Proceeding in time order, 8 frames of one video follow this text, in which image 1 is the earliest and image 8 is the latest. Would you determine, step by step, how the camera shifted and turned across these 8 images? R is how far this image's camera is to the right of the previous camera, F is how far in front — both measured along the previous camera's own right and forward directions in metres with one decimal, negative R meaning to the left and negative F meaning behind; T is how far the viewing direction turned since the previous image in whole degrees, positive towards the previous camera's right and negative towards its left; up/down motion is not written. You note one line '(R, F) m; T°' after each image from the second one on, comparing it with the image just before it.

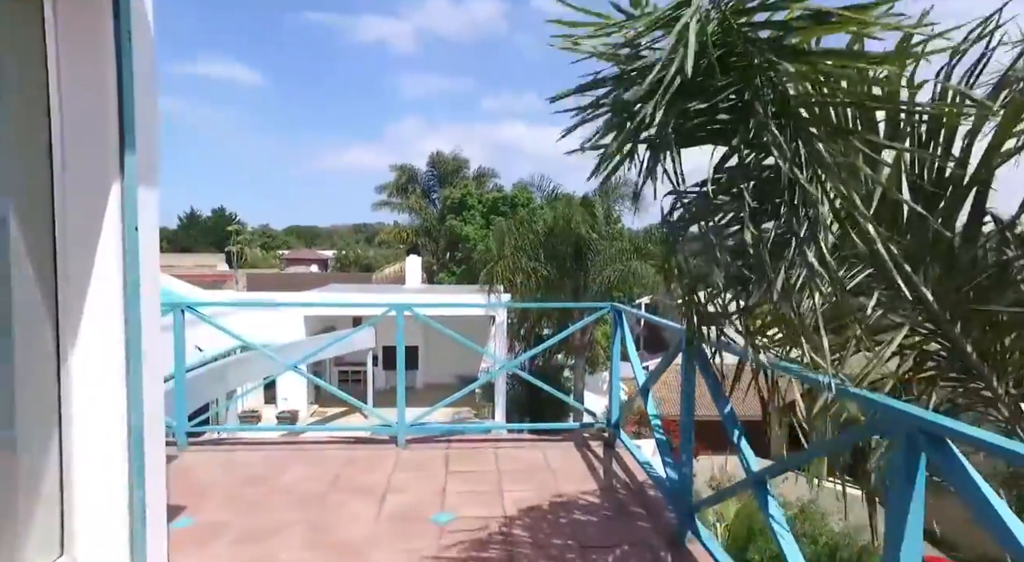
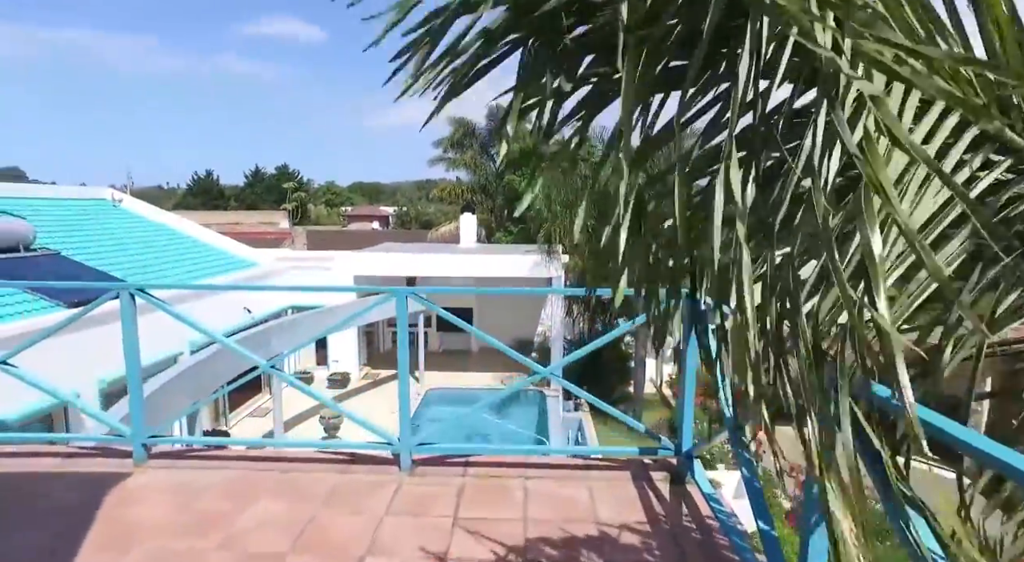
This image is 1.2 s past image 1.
(+0.2, +1.3) m; -6°
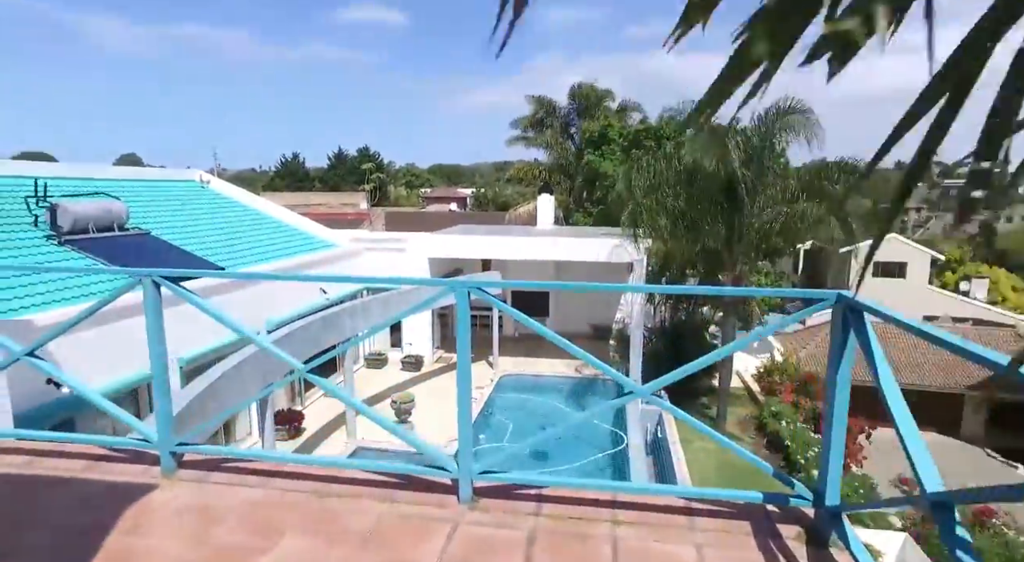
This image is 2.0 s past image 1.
(-0.1, +0.8) m; -7°
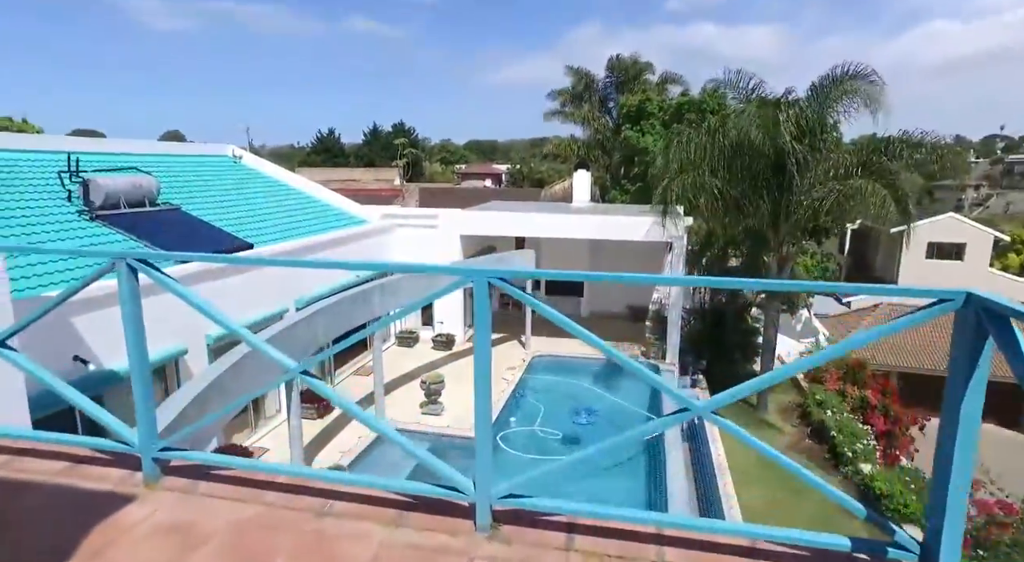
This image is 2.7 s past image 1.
(0.0, +0.5) m; -3°
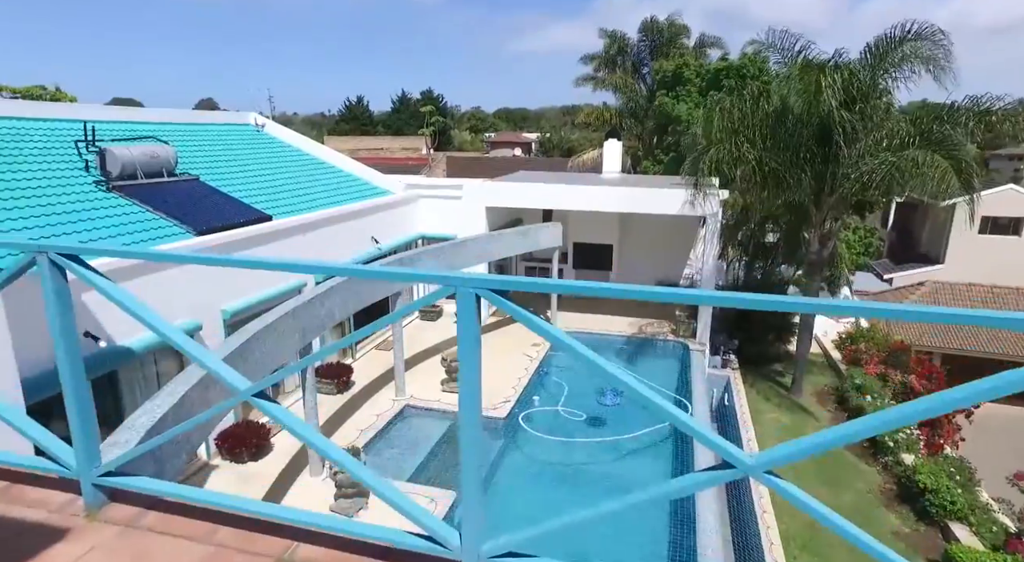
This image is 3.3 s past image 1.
(+0.1, +0.6) m; -3°
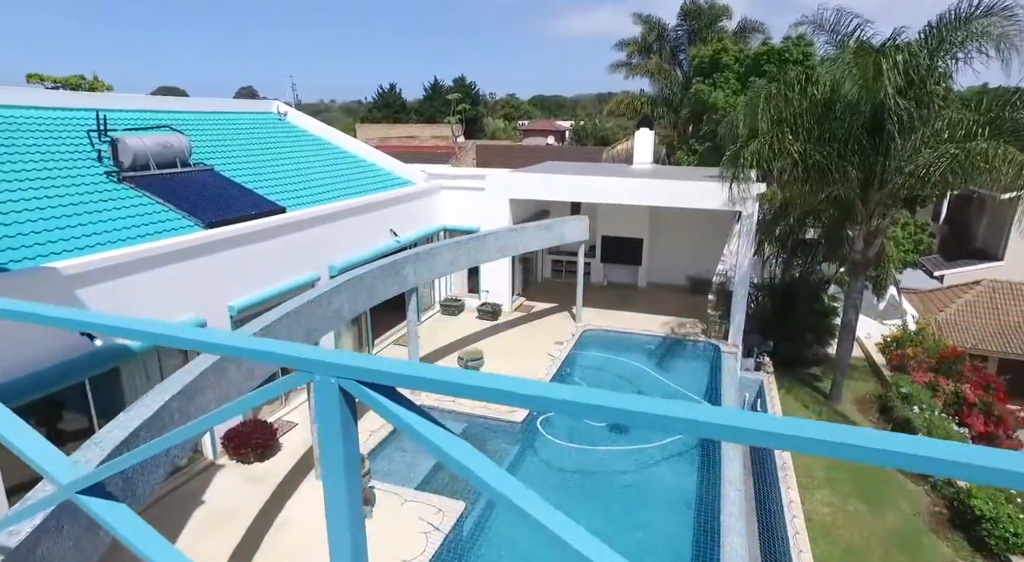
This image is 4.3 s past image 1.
(+0.3, +0.7) m; -3°
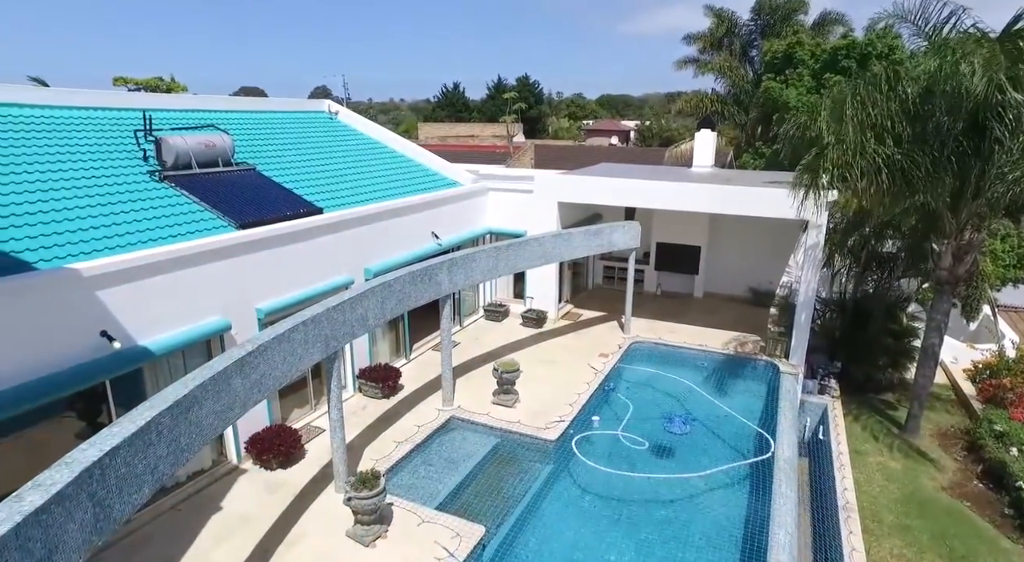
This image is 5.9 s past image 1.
(+0.5, +0.8) m; -6°
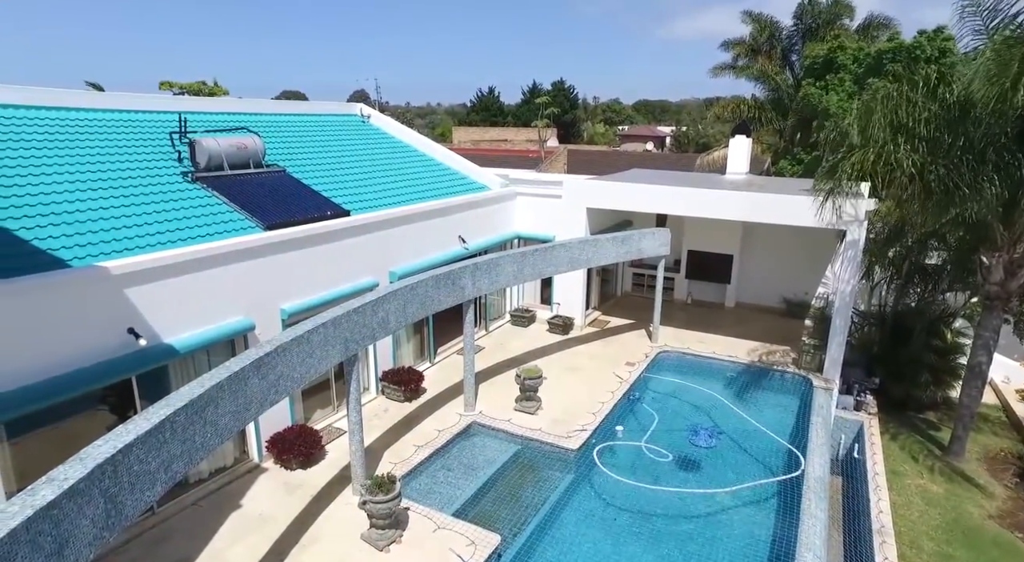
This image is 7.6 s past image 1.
(+0.2, +0.2) m; -3°
